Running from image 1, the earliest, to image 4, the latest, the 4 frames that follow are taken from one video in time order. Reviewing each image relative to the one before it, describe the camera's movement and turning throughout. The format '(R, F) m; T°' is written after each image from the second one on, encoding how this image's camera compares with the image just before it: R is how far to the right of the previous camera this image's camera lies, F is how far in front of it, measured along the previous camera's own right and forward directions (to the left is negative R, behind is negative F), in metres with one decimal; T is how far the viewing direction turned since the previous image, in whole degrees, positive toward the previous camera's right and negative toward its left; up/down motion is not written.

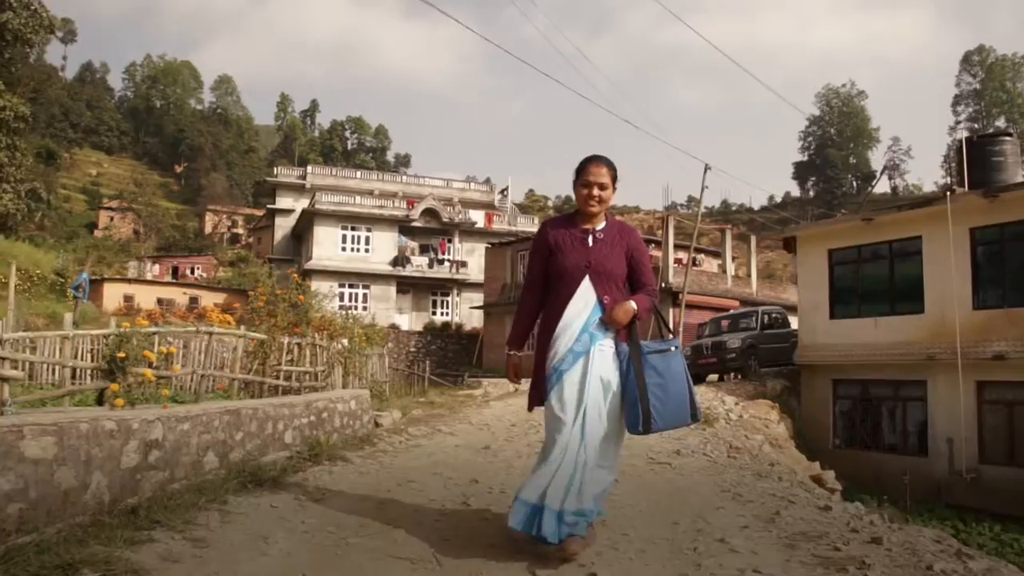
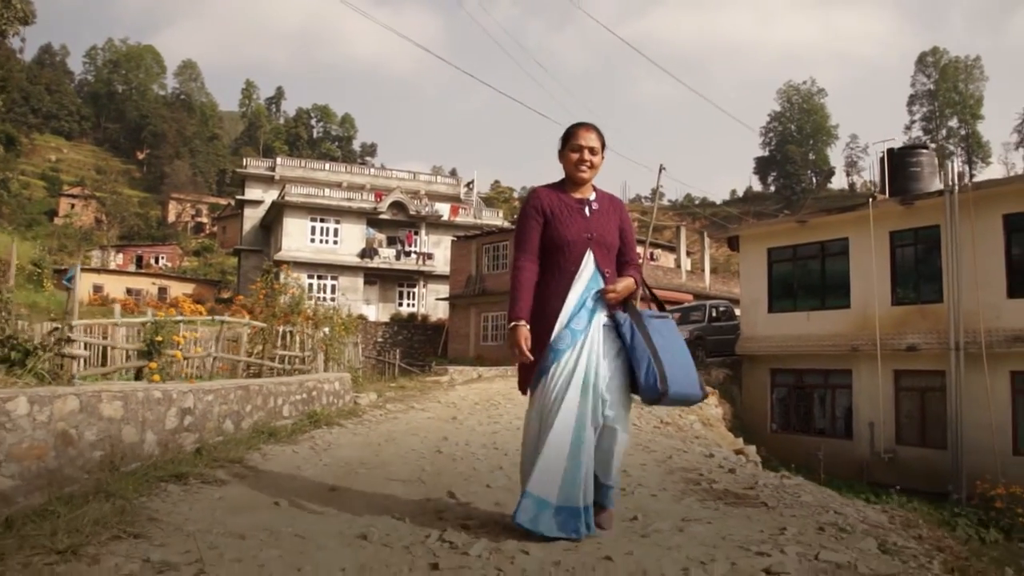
(0.0, -1.2) m; +2°
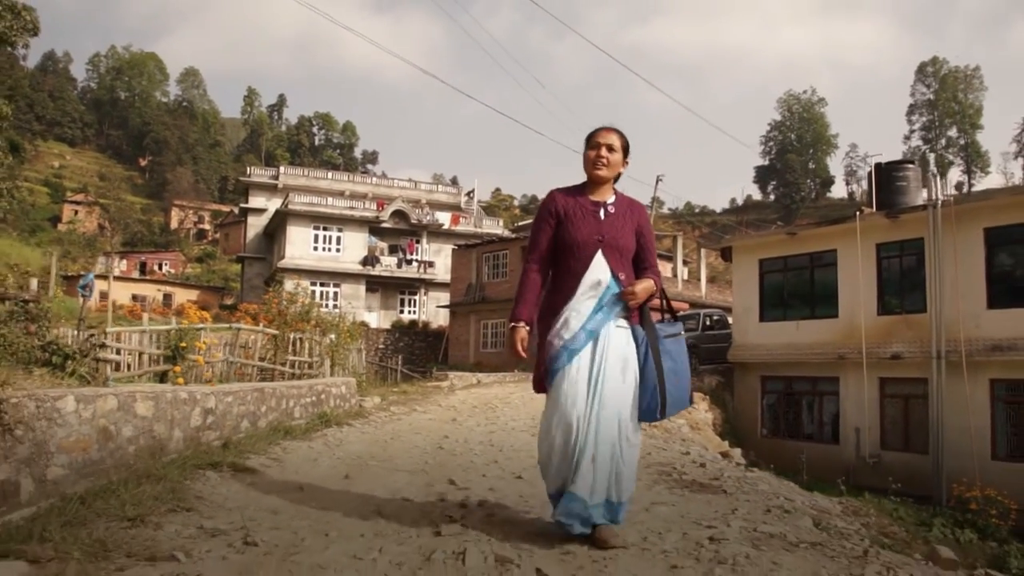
(0.0, -0.5) m; 0°
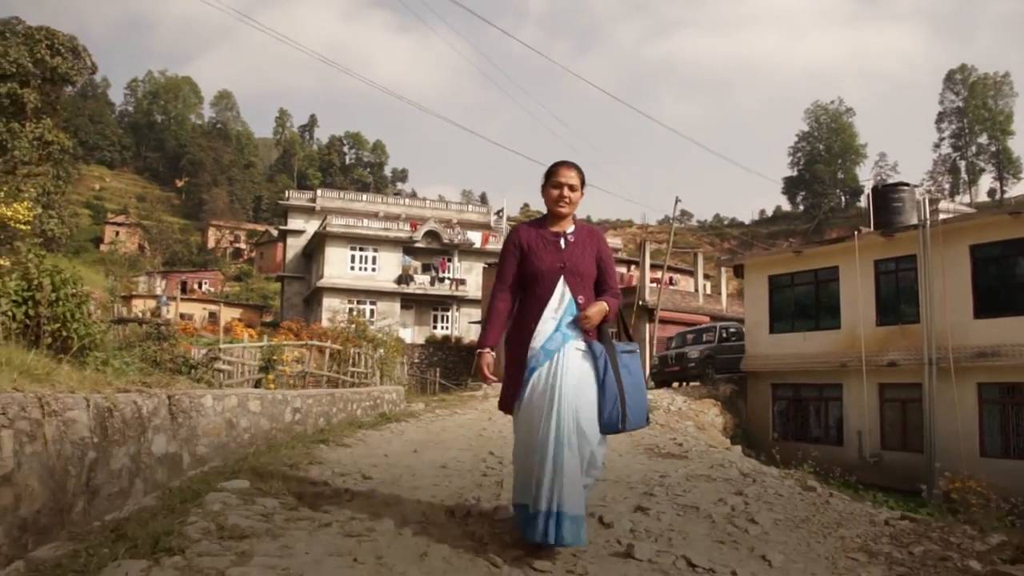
(+0.1, -1.6) m; -2°
